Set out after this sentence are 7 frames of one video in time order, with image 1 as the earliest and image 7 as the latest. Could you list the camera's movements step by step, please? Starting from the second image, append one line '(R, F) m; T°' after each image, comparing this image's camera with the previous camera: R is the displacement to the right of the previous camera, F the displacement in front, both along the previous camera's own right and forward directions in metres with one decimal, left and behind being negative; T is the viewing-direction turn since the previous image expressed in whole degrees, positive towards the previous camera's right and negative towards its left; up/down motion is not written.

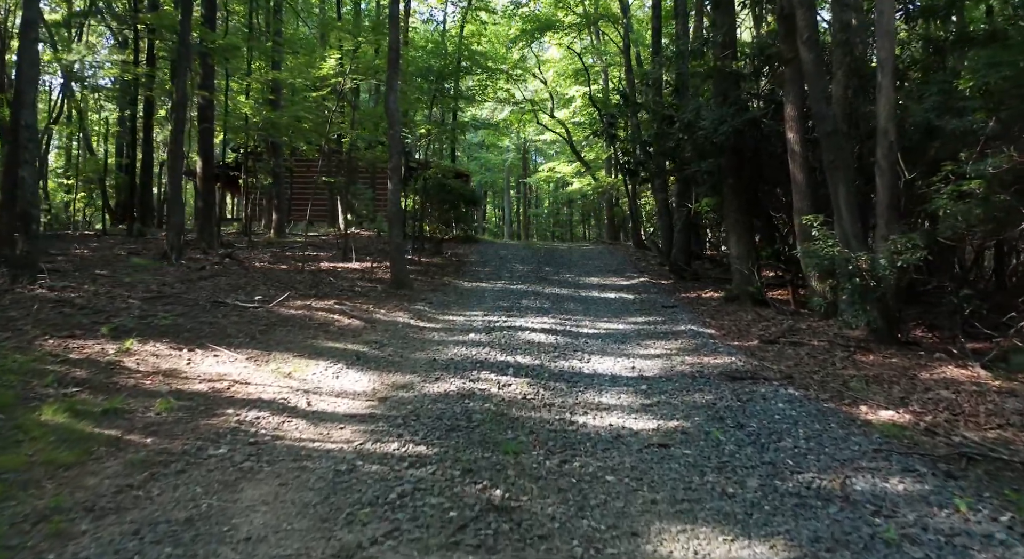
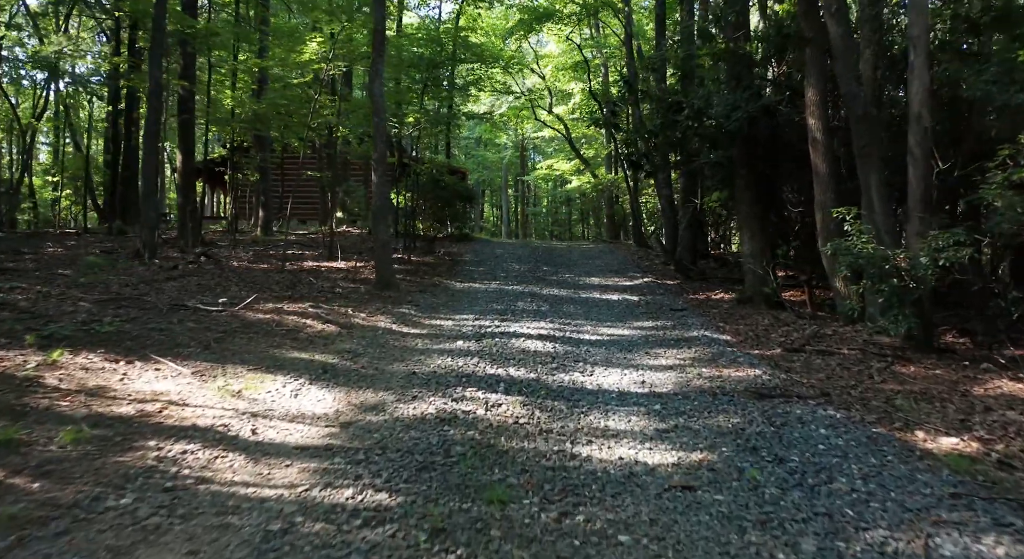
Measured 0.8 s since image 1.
(+0.1, +1.0) m; 0°
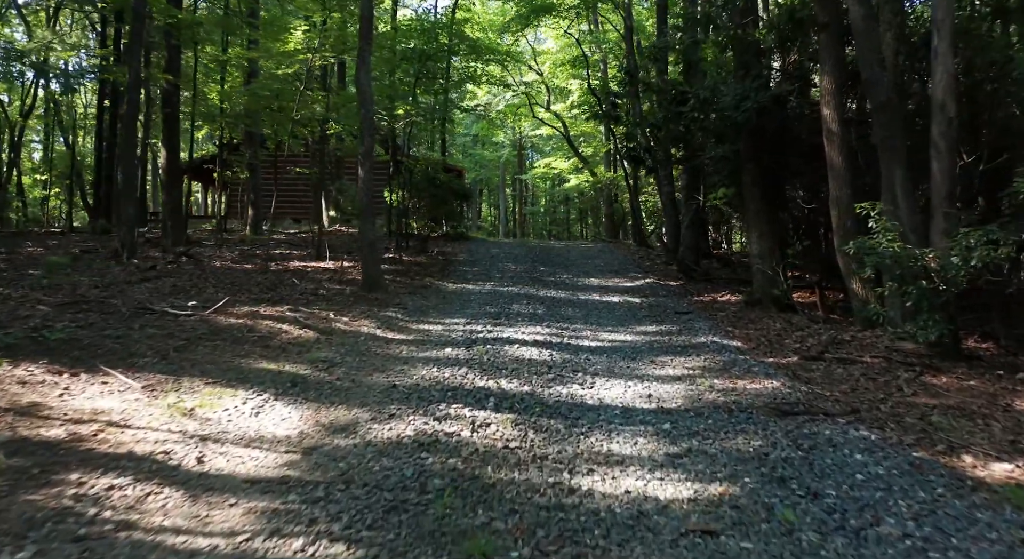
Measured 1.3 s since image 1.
(+0.1, +0.6) m; 0°
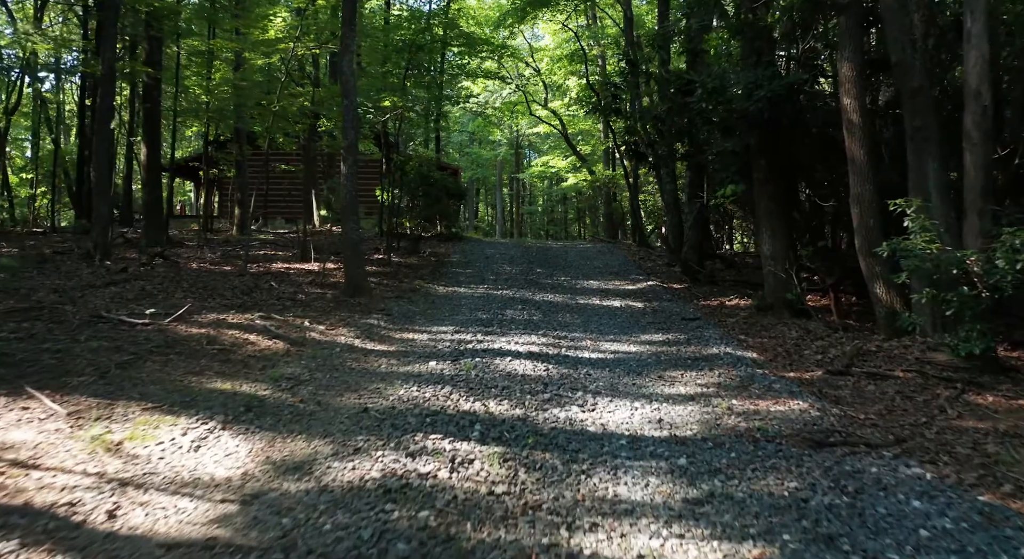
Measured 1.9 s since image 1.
(+0.1, +0.7) m; 0°
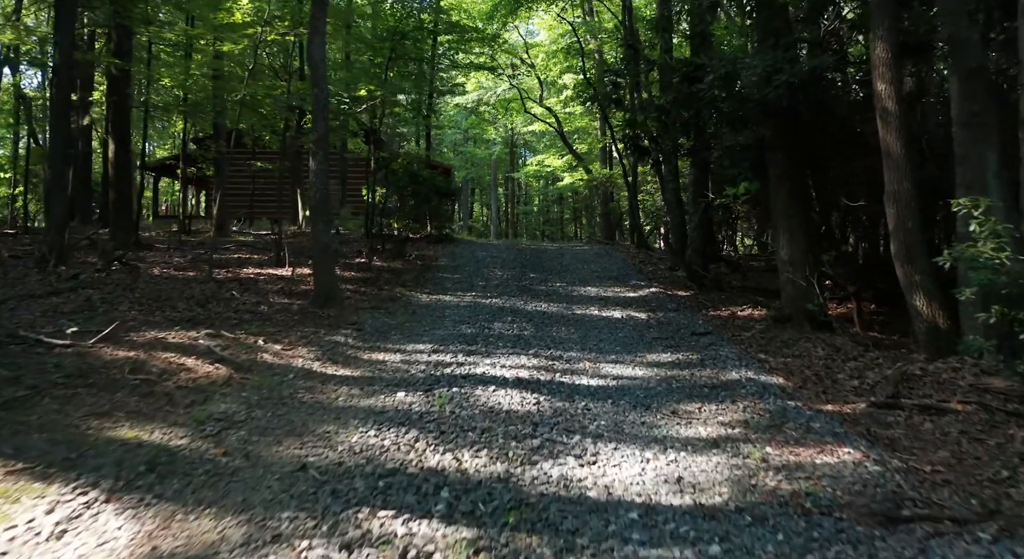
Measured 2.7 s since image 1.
(+0.1, +1.0) m; 0°
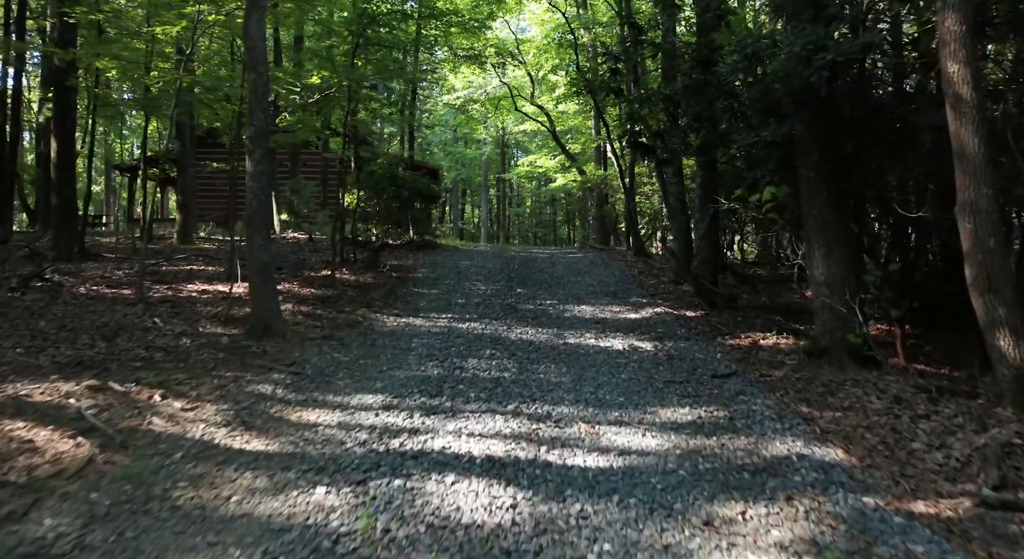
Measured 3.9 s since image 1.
(+0.2, +1.5) m; +1°
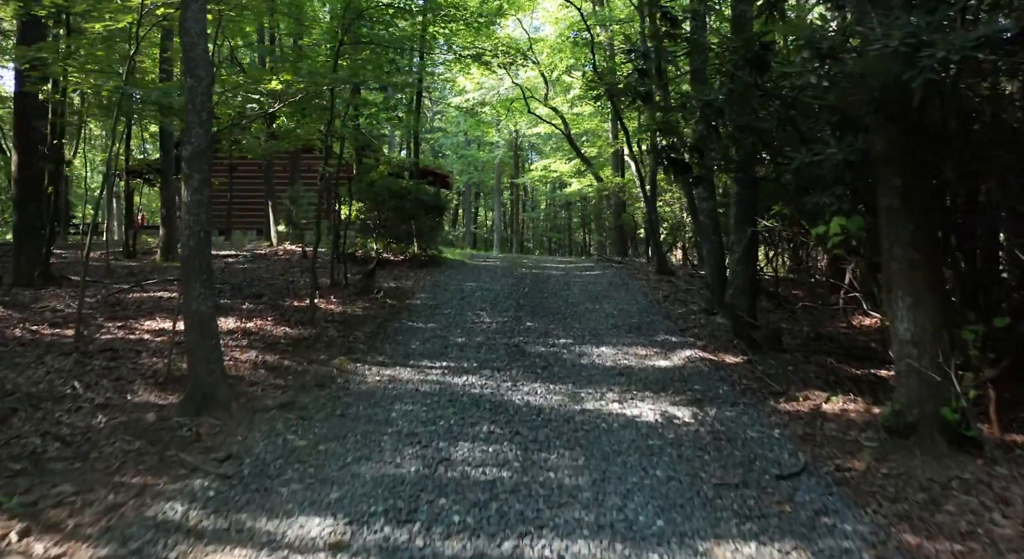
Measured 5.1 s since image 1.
(+0.1, +1.5) m; -1°
